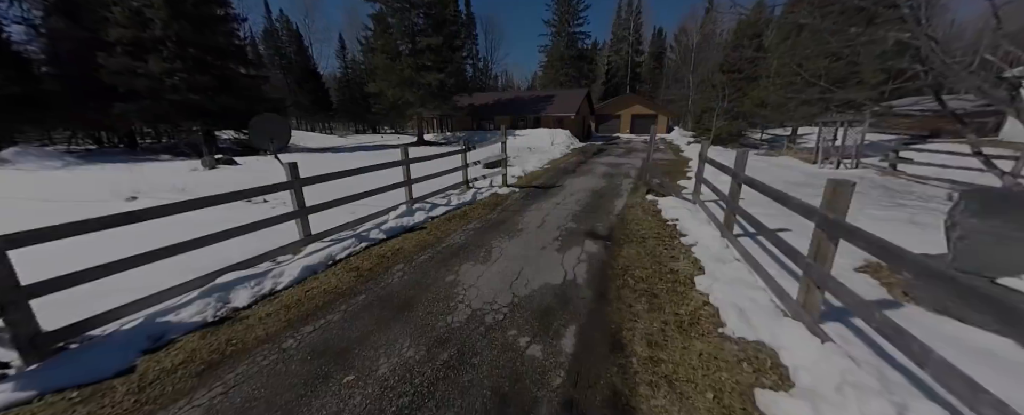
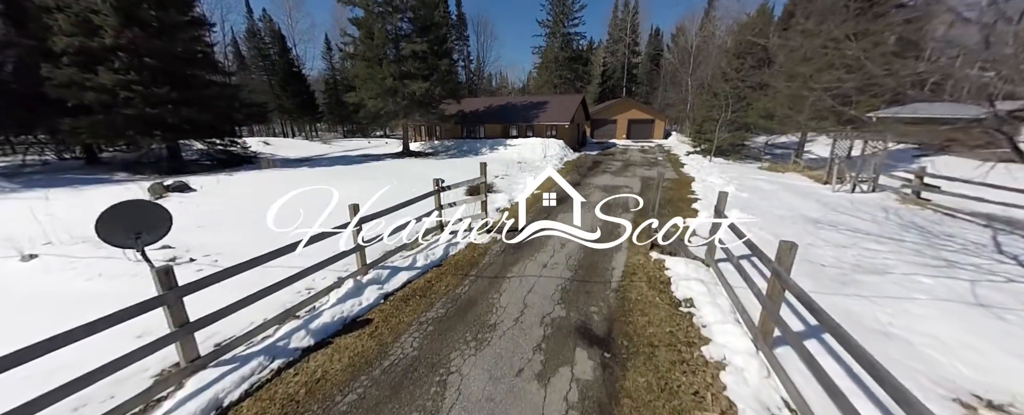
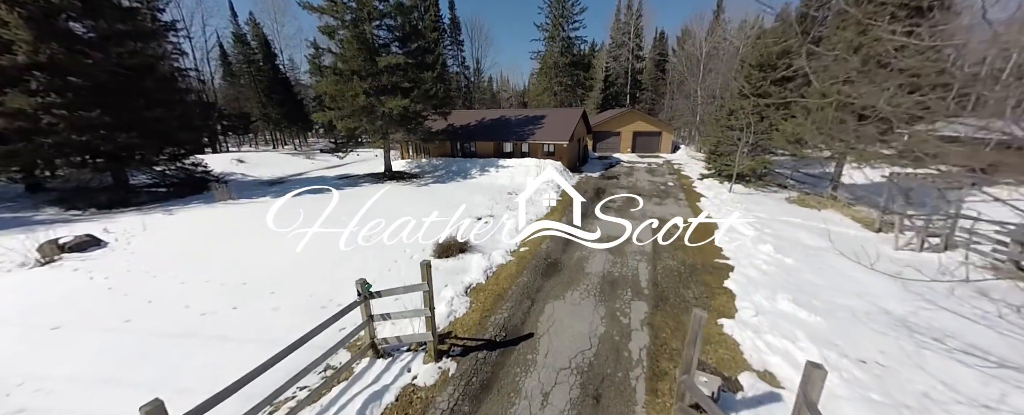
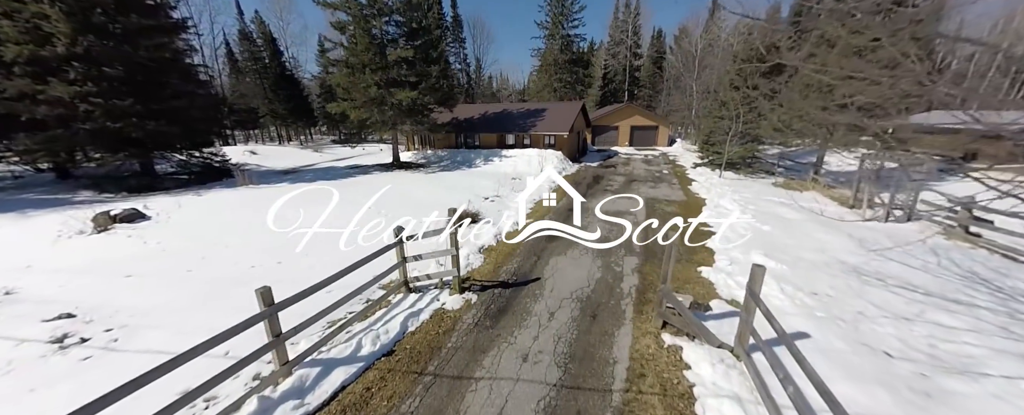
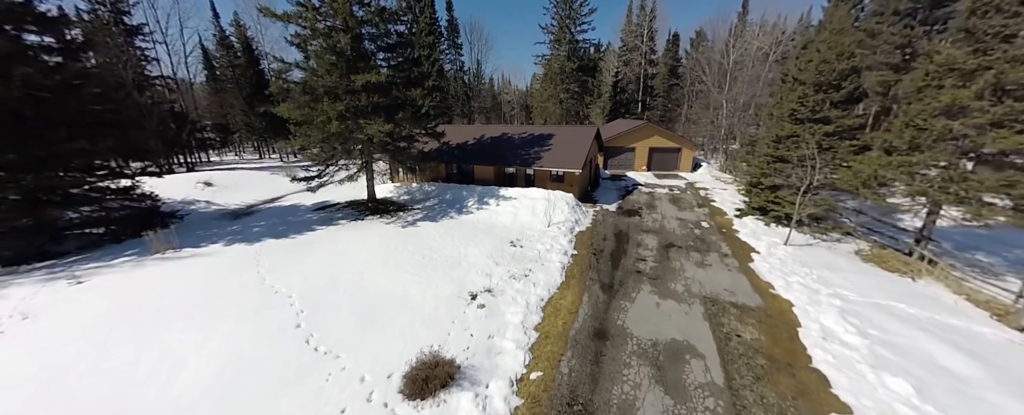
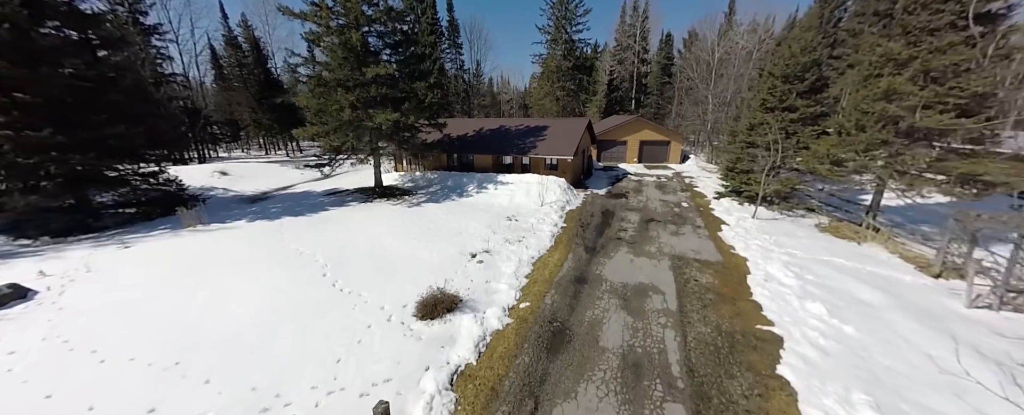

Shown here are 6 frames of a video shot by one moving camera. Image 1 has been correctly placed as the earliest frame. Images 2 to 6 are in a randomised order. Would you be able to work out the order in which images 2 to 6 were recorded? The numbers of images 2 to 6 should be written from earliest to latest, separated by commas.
2, 4, 3, 6, 5
